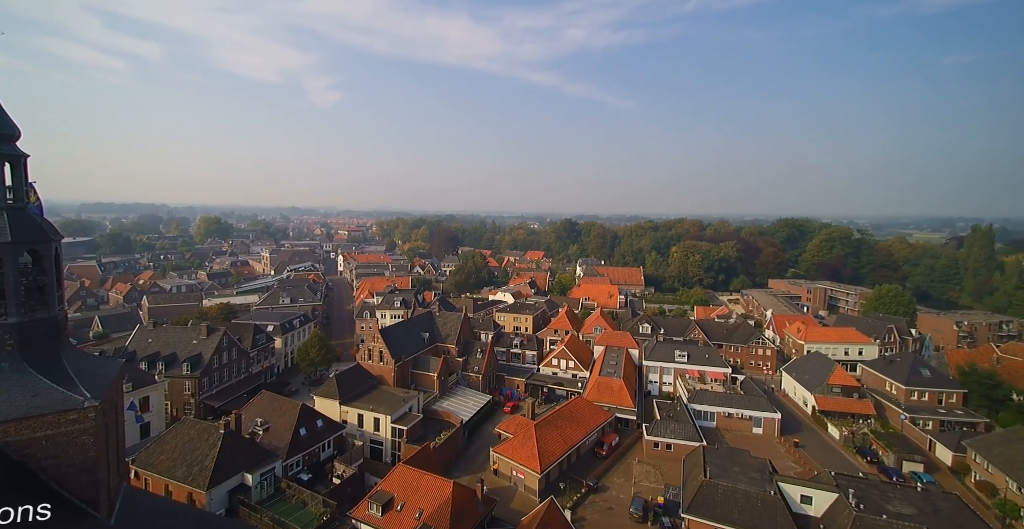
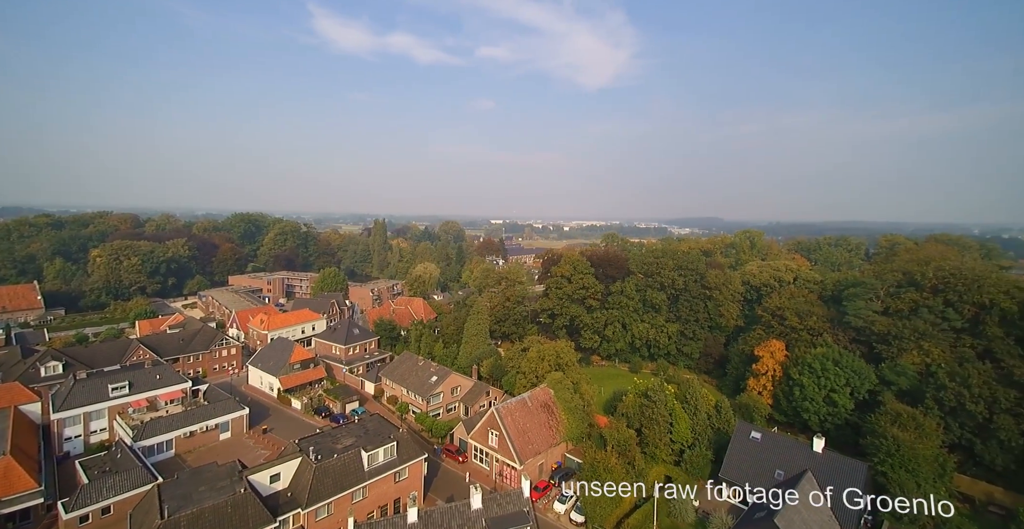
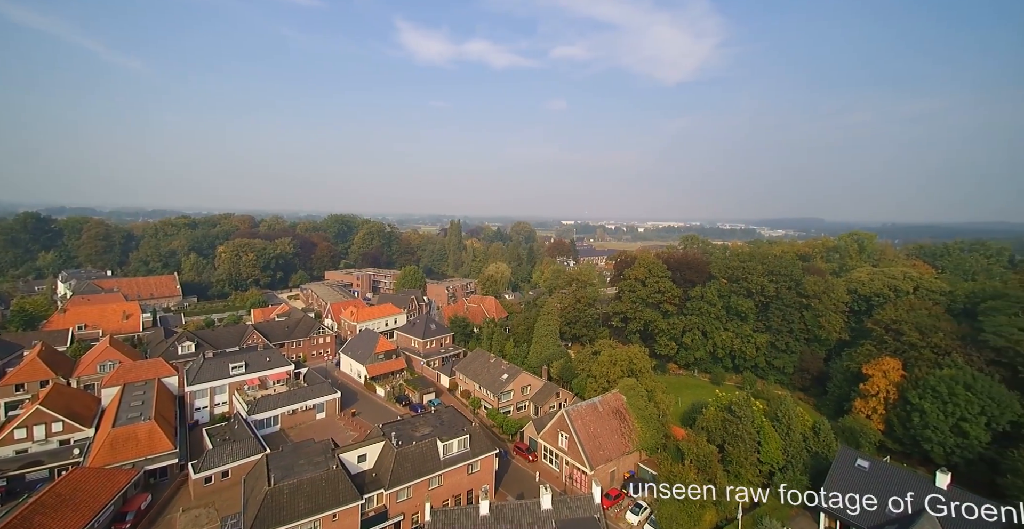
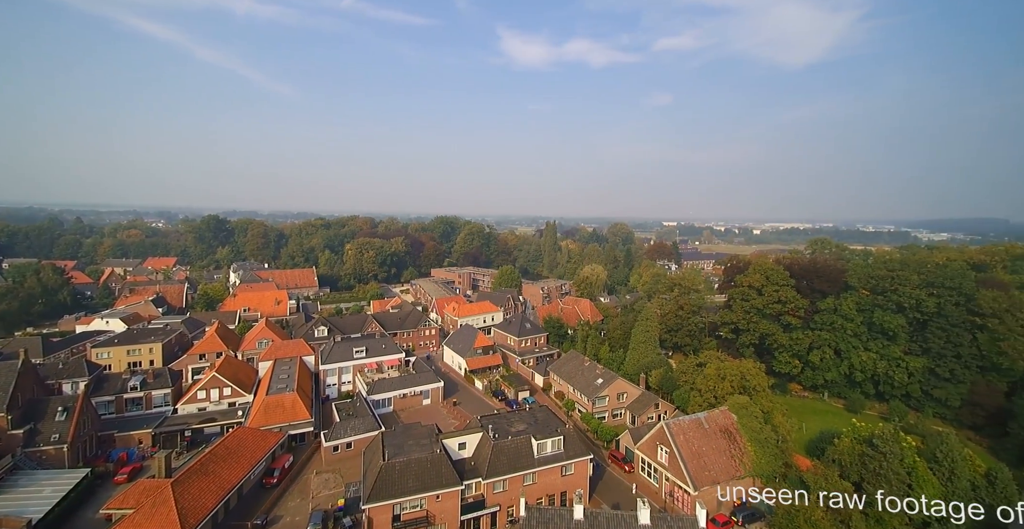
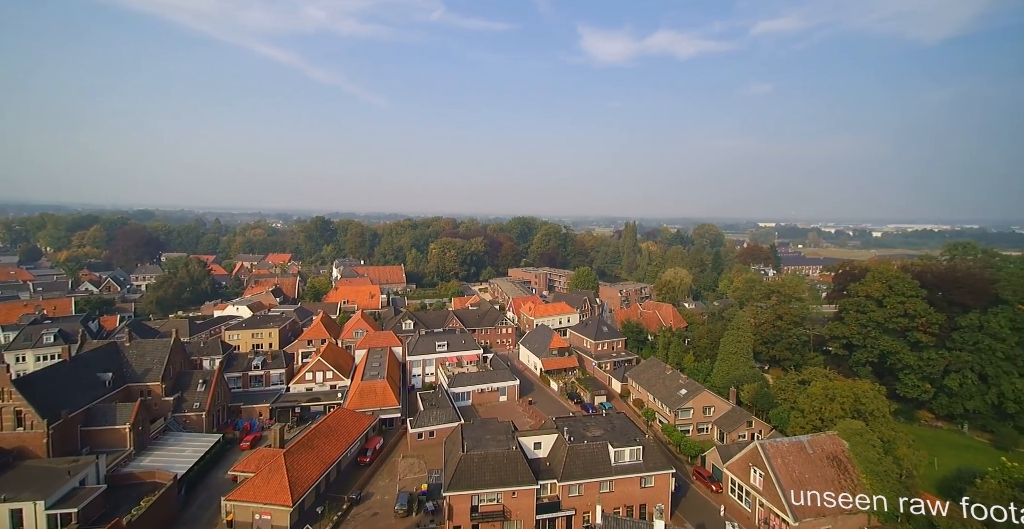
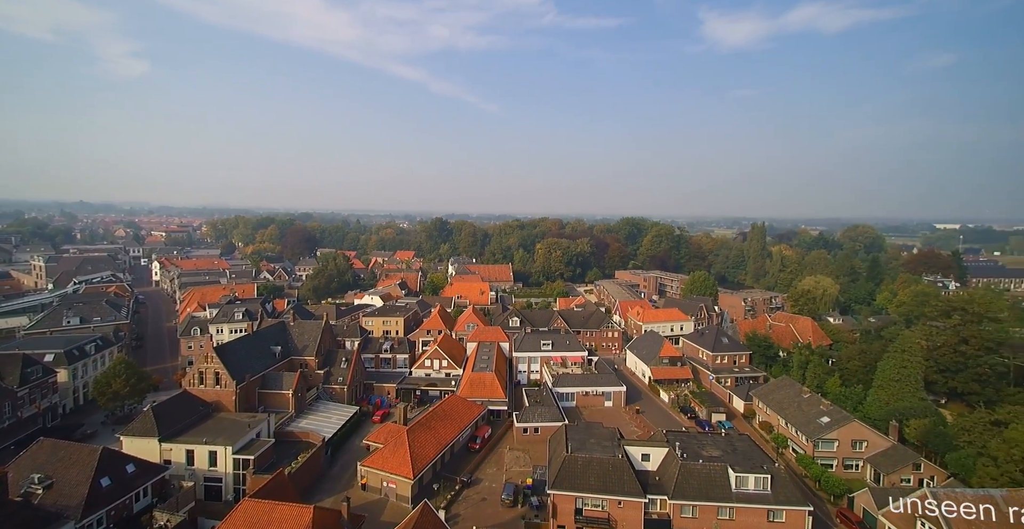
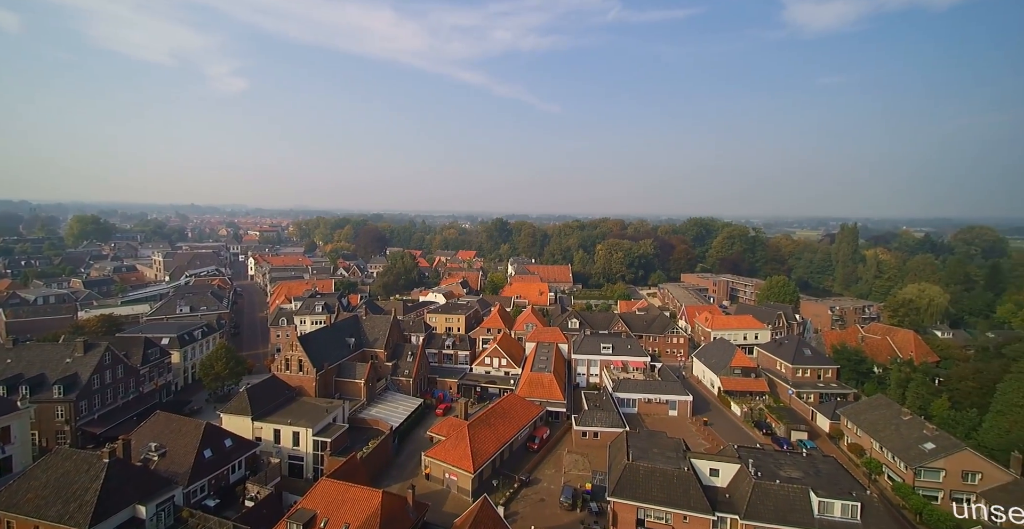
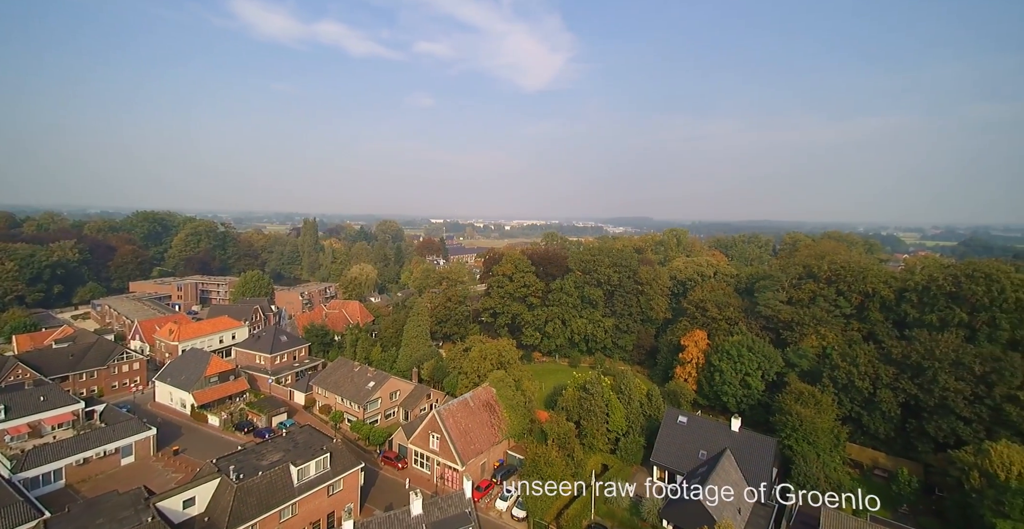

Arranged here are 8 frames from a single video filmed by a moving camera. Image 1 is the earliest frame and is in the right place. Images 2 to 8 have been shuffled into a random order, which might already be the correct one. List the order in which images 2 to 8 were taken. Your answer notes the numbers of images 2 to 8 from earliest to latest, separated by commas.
7, 6, 5, 4, 3, 2, 8
